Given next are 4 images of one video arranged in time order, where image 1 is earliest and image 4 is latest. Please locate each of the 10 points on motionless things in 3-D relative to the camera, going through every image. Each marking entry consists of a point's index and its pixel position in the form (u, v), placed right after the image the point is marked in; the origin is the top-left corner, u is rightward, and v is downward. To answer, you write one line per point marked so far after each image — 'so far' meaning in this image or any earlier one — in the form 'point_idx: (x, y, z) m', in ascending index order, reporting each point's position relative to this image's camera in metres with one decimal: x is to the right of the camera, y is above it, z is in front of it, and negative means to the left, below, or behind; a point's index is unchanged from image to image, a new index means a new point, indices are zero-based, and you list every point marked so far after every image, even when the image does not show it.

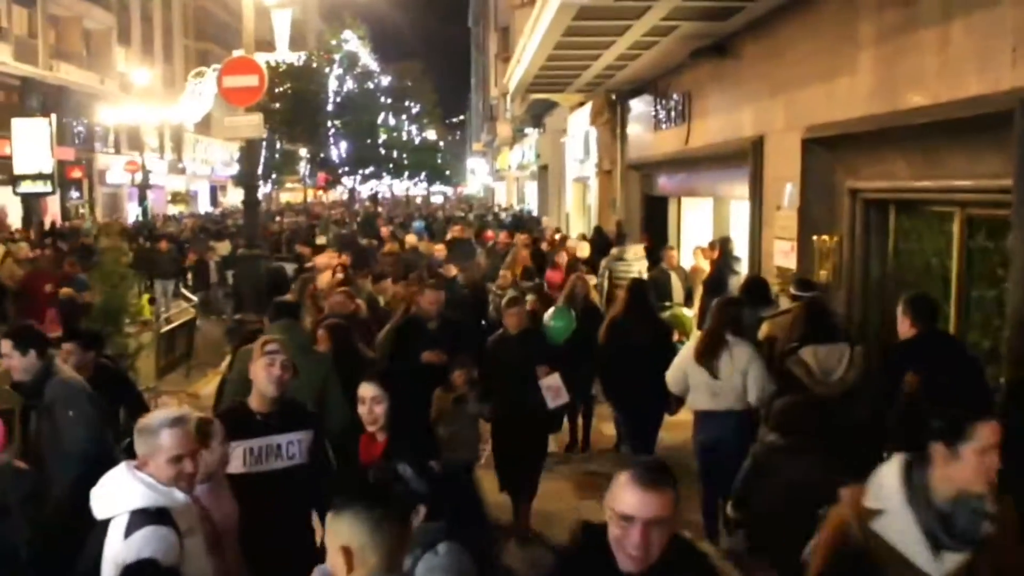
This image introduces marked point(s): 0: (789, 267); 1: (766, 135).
0: (+2.7, +0.2, +11.8) m
1: (+2.7, +1.6, +12.6) m
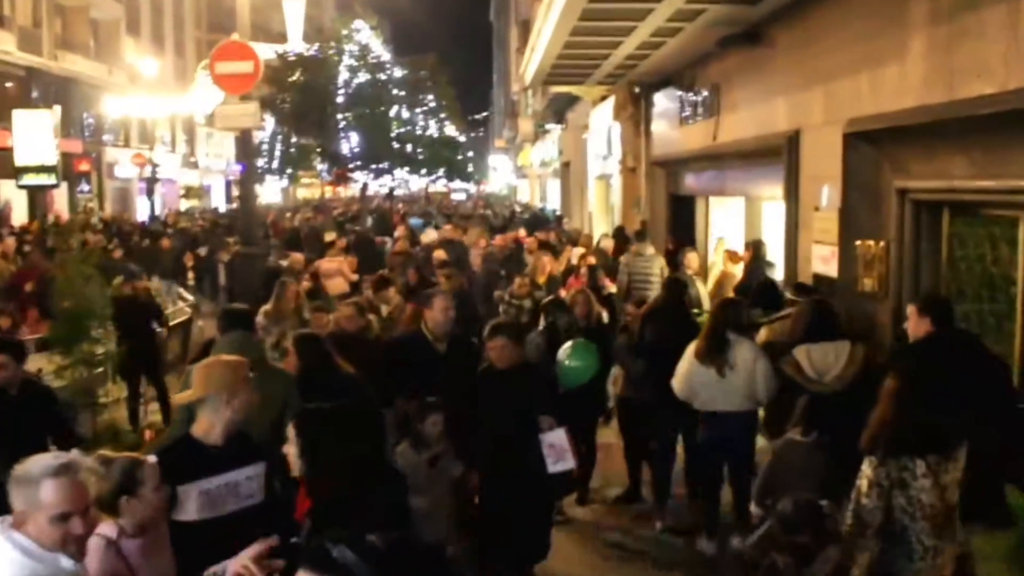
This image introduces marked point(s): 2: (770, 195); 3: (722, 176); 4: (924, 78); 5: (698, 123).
0: (+2.8, +0.1, +10.7) m
1: (+2.8, +1.5, +11.5) m
2: (+2.8, +1.0, +13.1) m
3: (+2.7, +1.4, +15.2) m
4: (+3.1, +1.6, +9.1) m
5: (+2.5, +2.2, +16.1) m
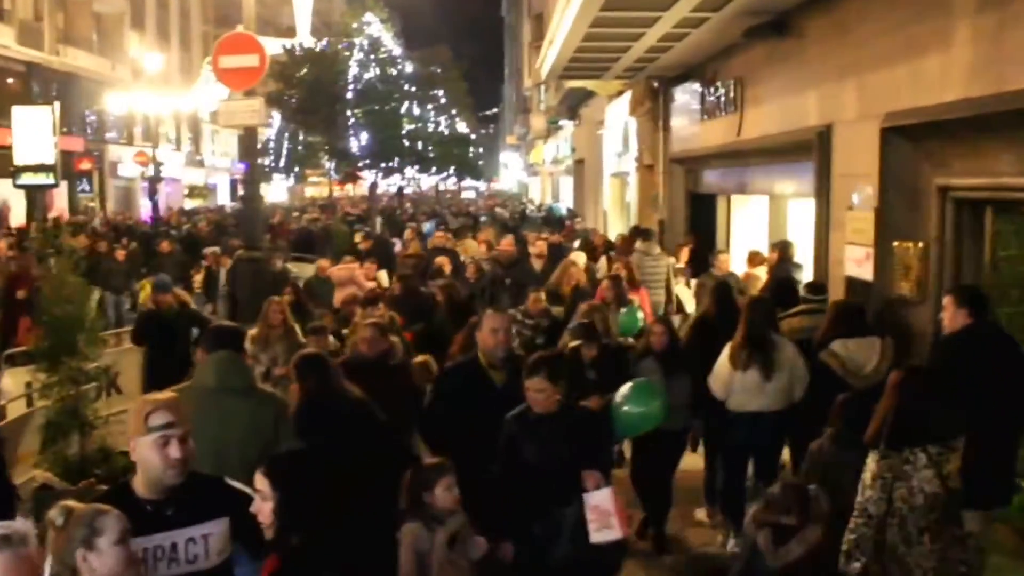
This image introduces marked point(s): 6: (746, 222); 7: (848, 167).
0: (+3.0, +0.1, +10.1) m
1: (+2.9, +1.5, +10.9) m
2: (+3.0, +1.0, +12.5) m
3: (+2.8, +1.4, +14.6) m
4: (+3.3, +1.6, +8.5) m
5: (+2.7, +2.2, +15.5) m
6: (+3.2, +0.9, +16.3) m
7: (+3.0, +1.1, +10.6) m
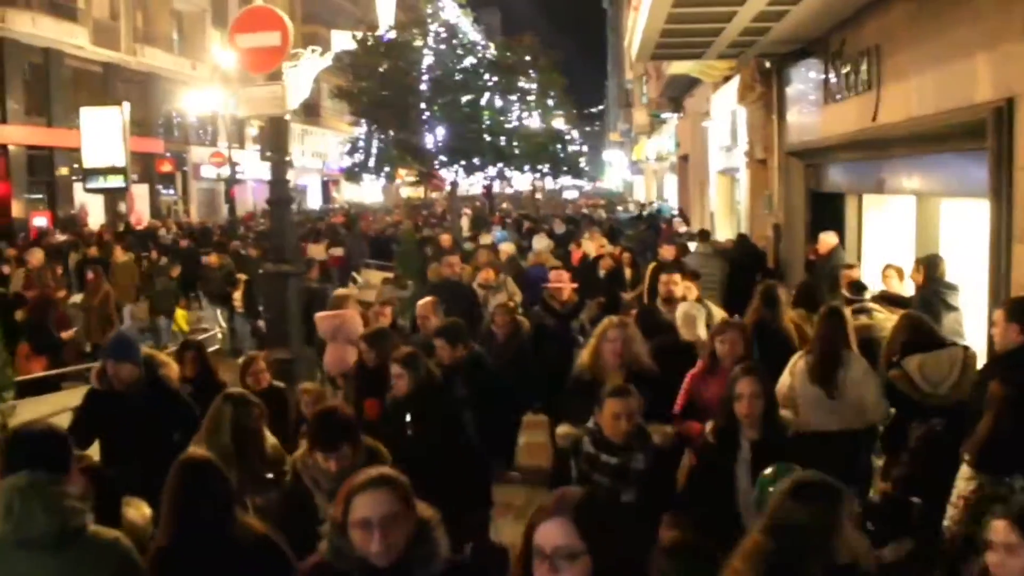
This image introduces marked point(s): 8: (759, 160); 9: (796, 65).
0: (+3.3, -0.2, +7.2) m
1: (+3.4, +1.3, +8.0) m
2: (+3.6, +0.8, +9.6) m
3: (+3.6, +1.2, +11.7) m
4: (+3.5, +1.3, +5.6) m
5: (+3.6, +2.0, +12.6) m
6: (+4.1, +0.7, +13.3) m
7: (+3.4, +0.8, +7.7) m
8: (+3.8, +2.0, +18.5) m
9: (+3.7, +2.9, +15.6) m
